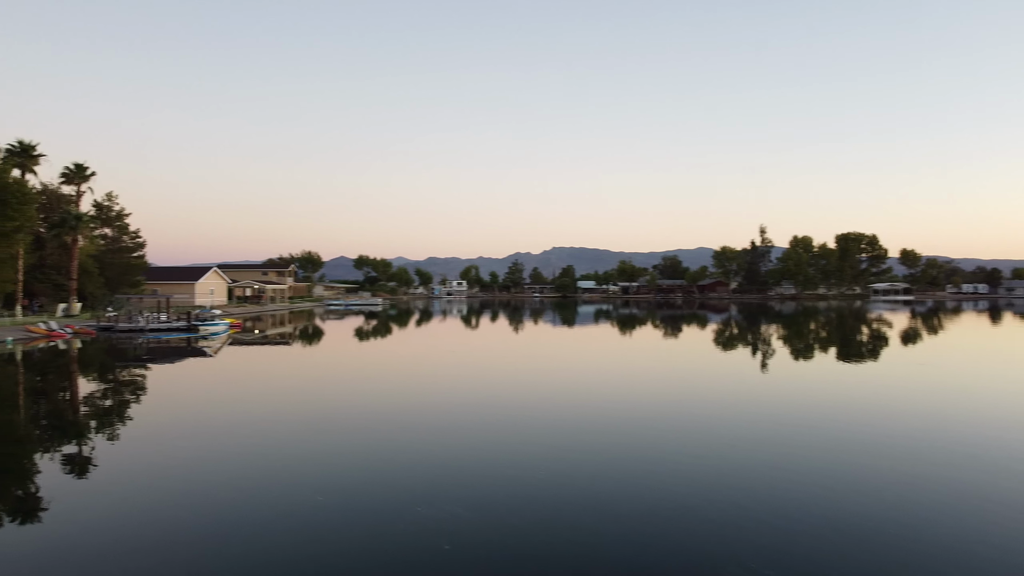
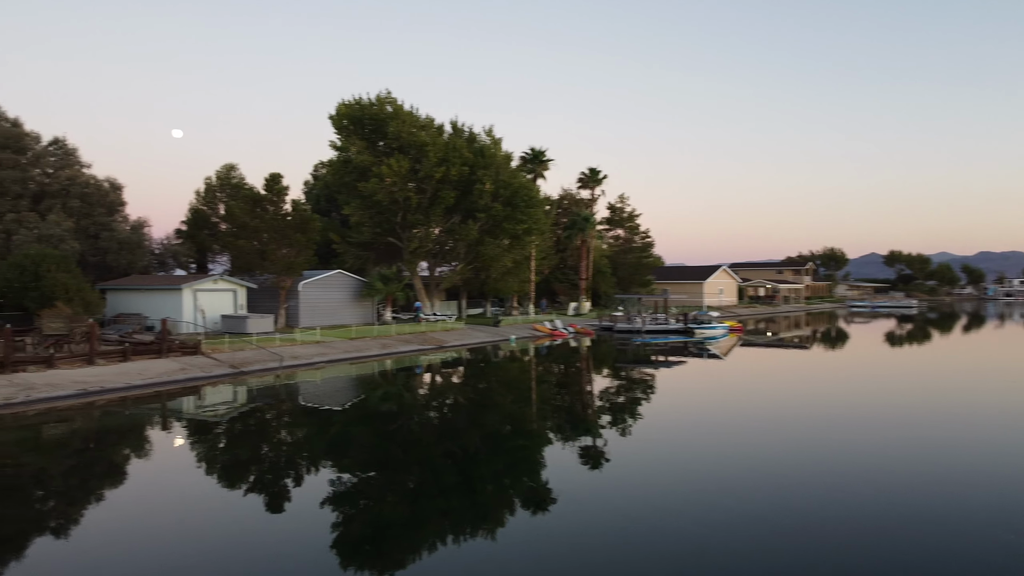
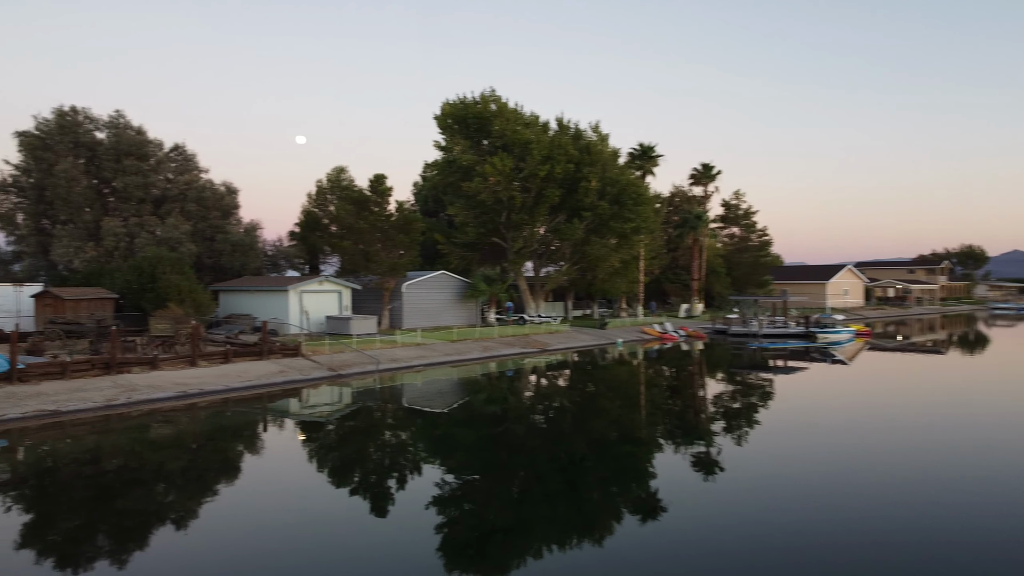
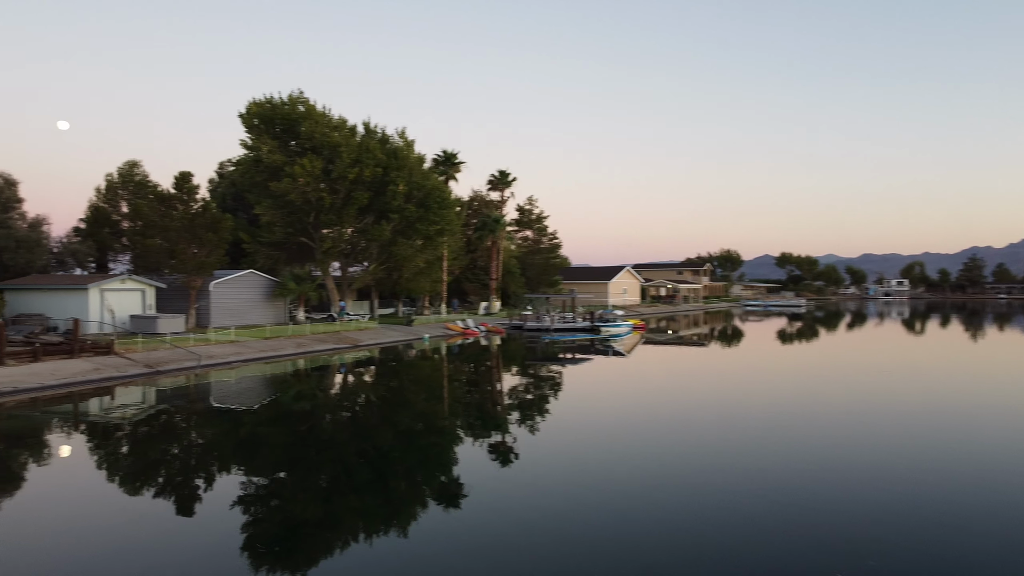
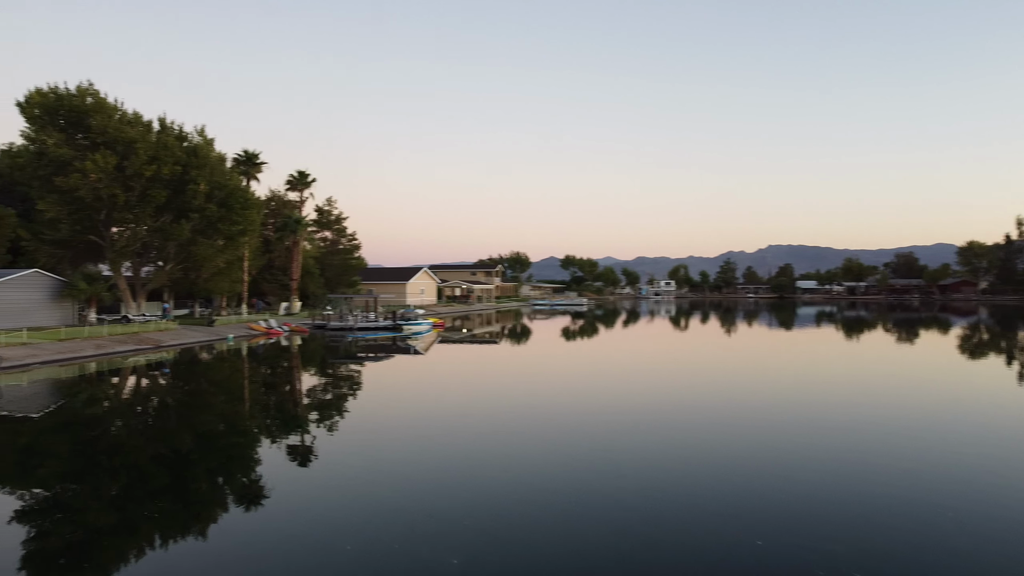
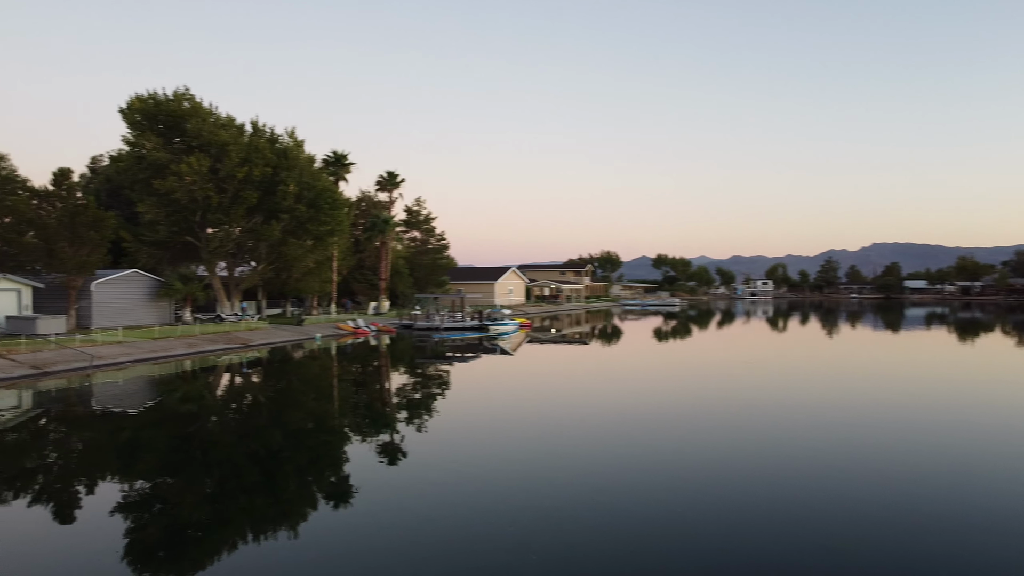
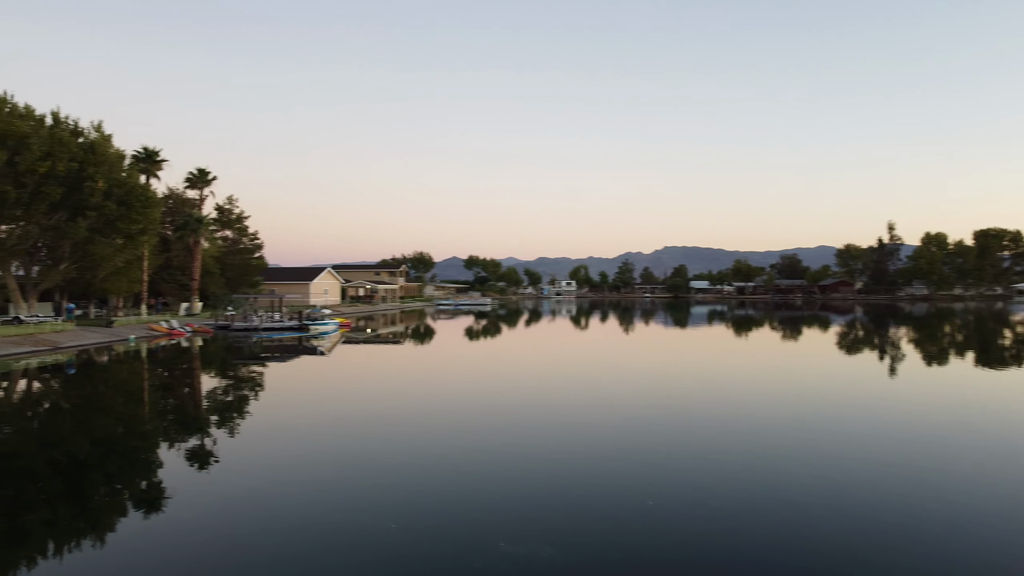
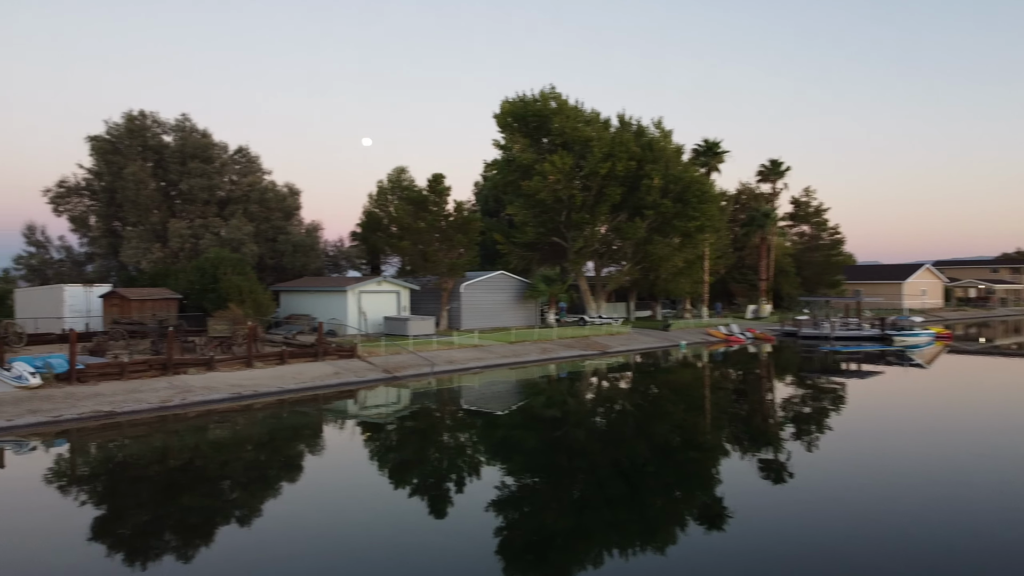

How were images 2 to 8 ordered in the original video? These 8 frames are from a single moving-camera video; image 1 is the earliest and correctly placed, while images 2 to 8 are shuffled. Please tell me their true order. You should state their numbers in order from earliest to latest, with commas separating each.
7, 5, 6, 4, 2, 3, 8
